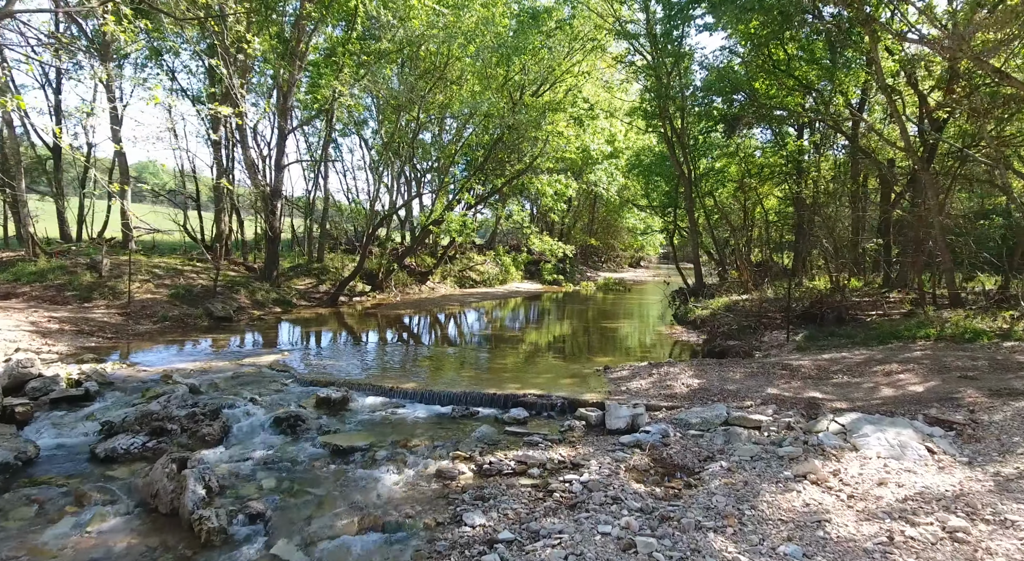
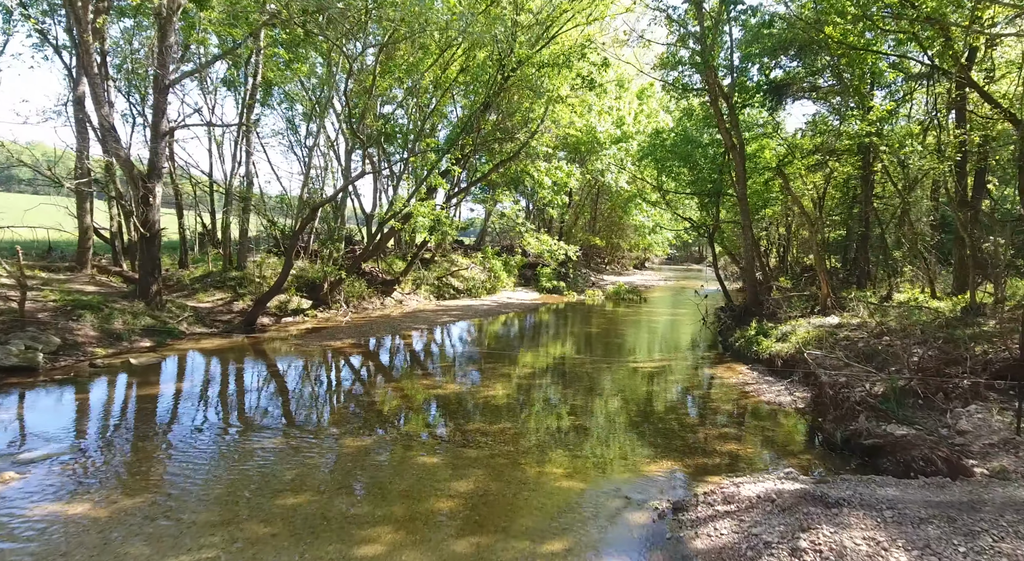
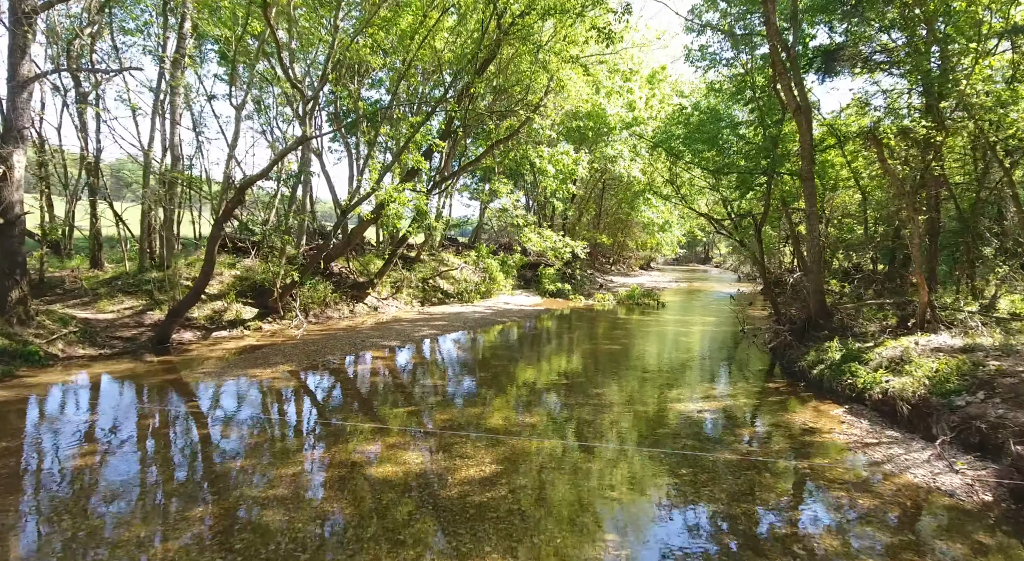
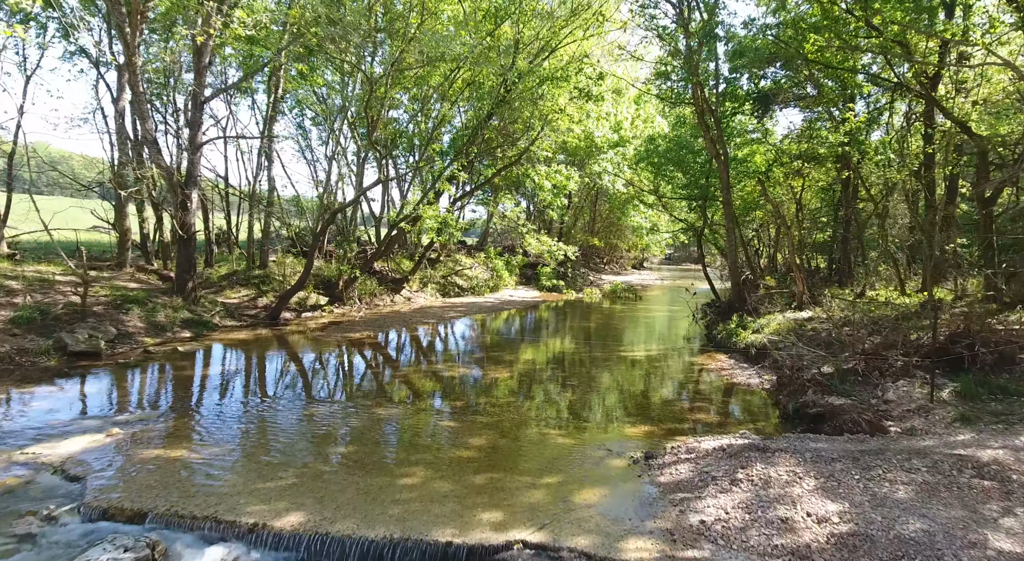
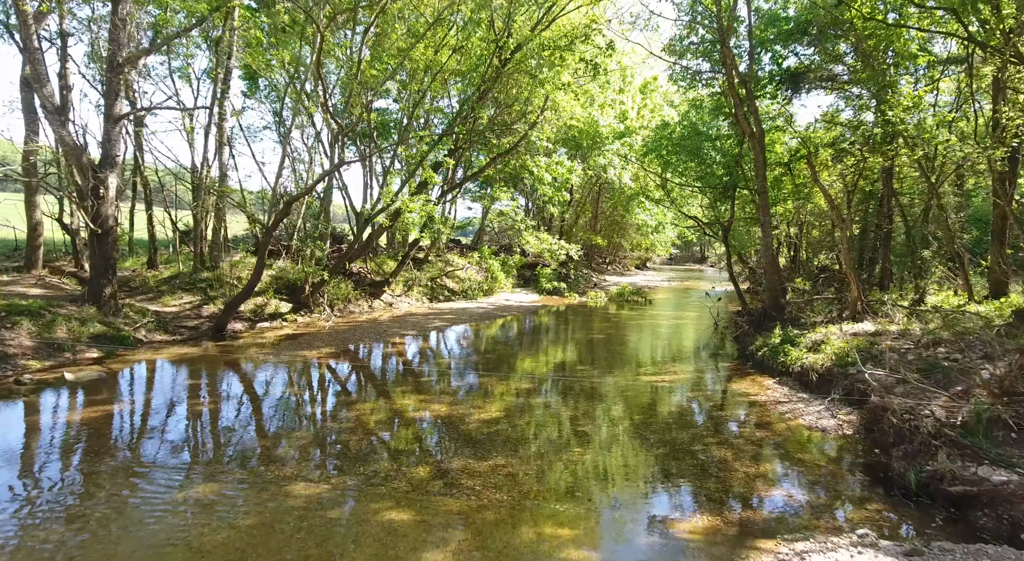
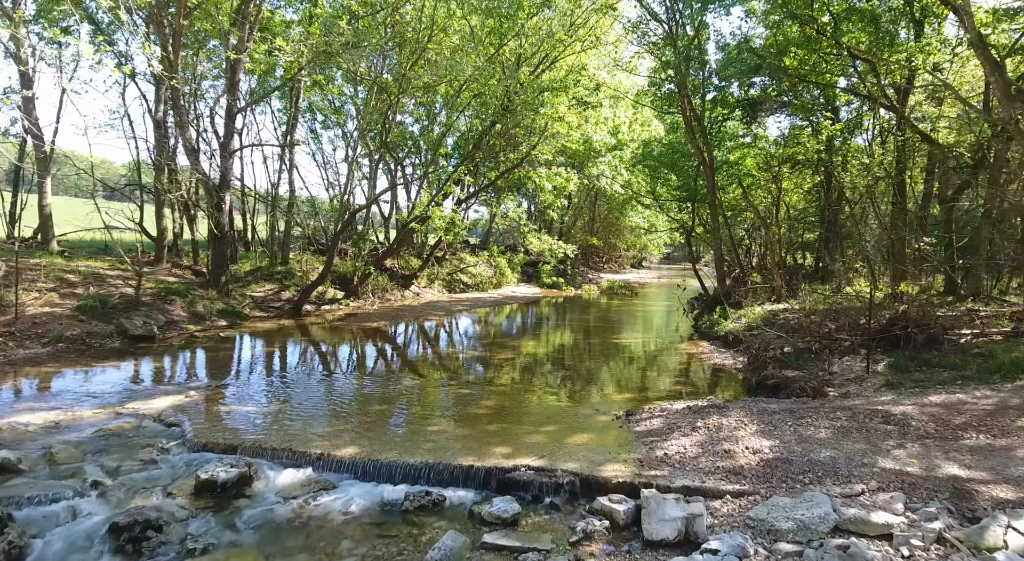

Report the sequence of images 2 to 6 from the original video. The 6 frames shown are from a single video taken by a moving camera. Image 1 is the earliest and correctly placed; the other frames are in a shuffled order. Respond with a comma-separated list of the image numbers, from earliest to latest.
6, 4, 2, 5, 3
